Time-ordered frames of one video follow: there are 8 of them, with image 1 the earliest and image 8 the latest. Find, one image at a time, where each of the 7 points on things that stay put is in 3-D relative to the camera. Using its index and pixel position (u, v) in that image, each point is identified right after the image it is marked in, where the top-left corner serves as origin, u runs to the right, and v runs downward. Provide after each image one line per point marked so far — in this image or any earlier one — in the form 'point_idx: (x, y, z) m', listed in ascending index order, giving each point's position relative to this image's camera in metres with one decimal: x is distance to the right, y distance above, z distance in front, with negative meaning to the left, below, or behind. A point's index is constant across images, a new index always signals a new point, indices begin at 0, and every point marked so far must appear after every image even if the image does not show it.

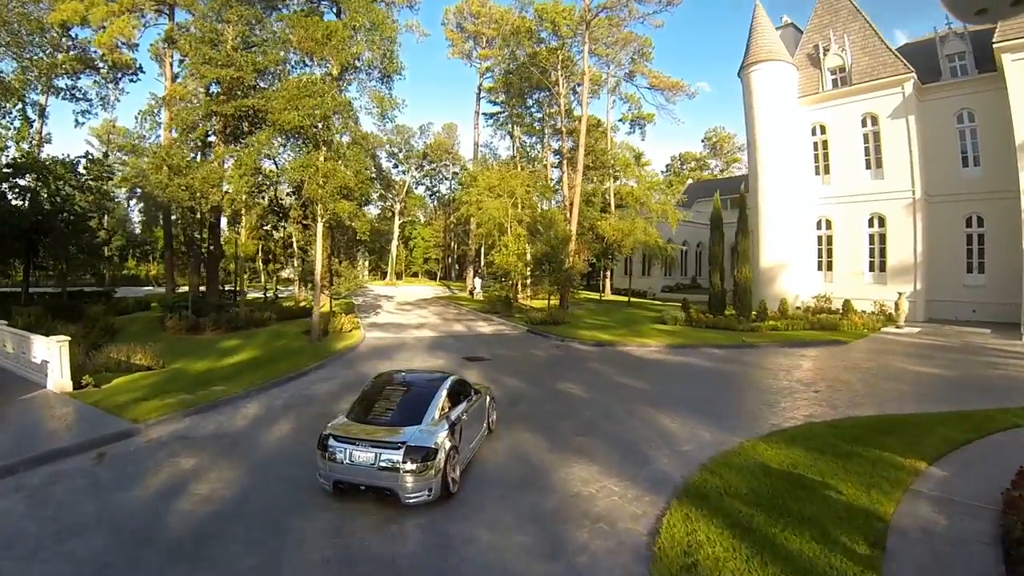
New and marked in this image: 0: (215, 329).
0: (-10.1, -1.5, +19.5) m
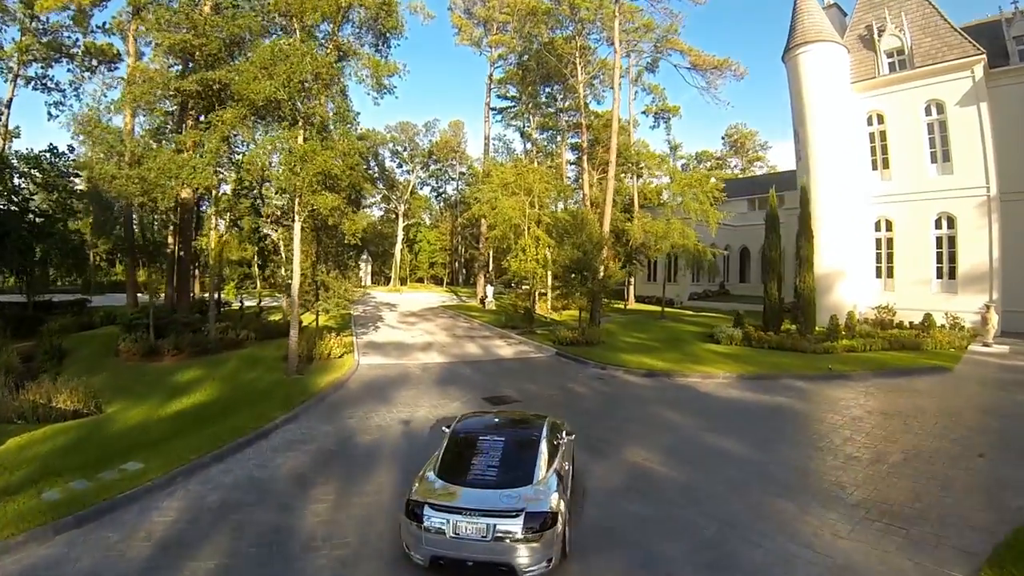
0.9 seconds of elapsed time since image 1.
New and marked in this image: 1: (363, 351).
0: (-9.4, -2.0, +16.0) m
1: (-4.7, -2.2, +18.0) m
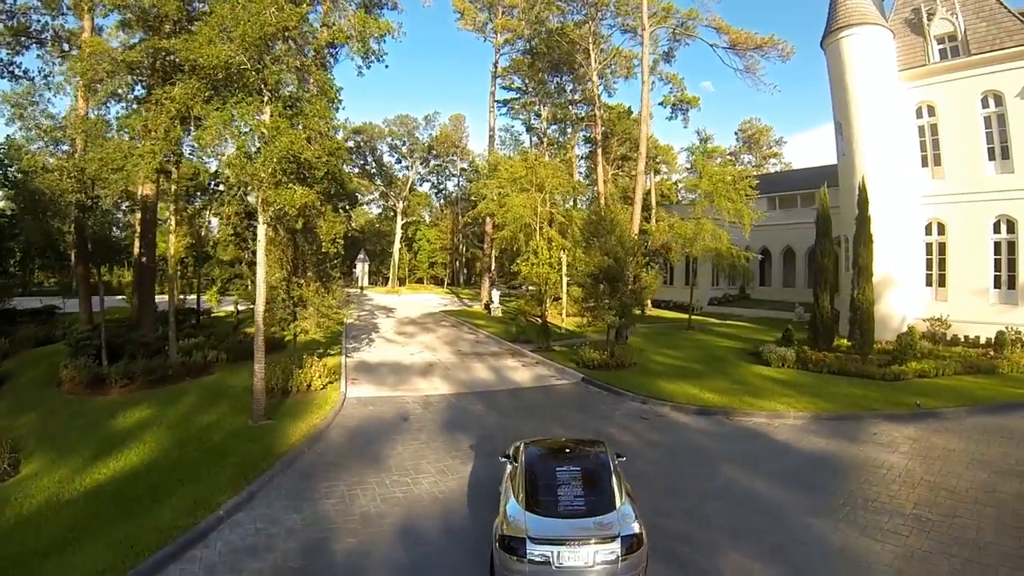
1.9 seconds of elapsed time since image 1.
0: (-8.9, -2.3, +13.3) m
1: (-4.3, -2.5, +15.3) m
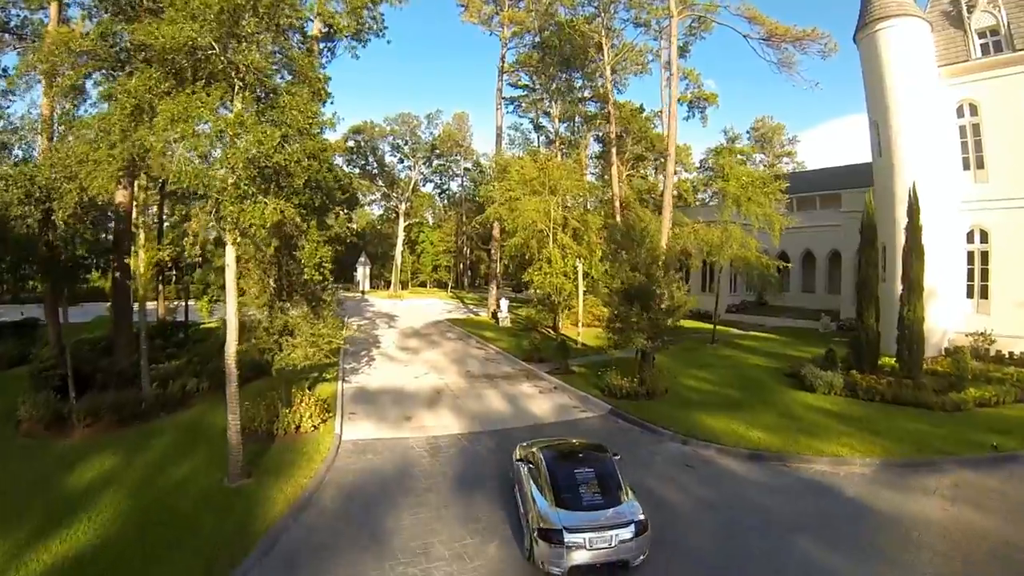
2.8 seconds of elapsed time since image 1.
0: (-8.5, -2.8, +11.7) m
1: (-3.8, -3.0, +13.7) m
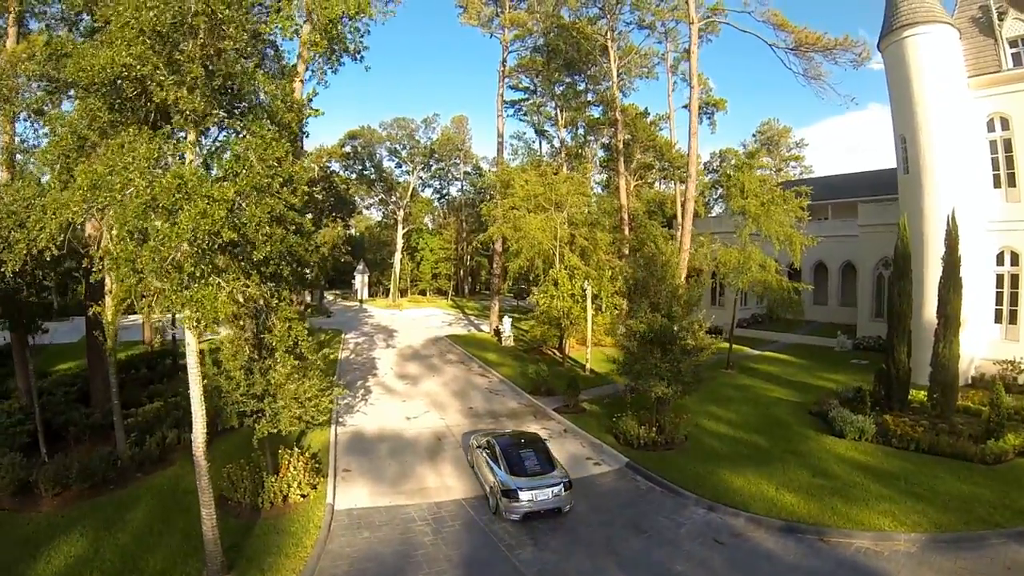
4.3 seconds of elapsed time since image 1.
0: (-8.3, -3.7, +10.7) m
1: (-3.7, -3.9, +12.7) m
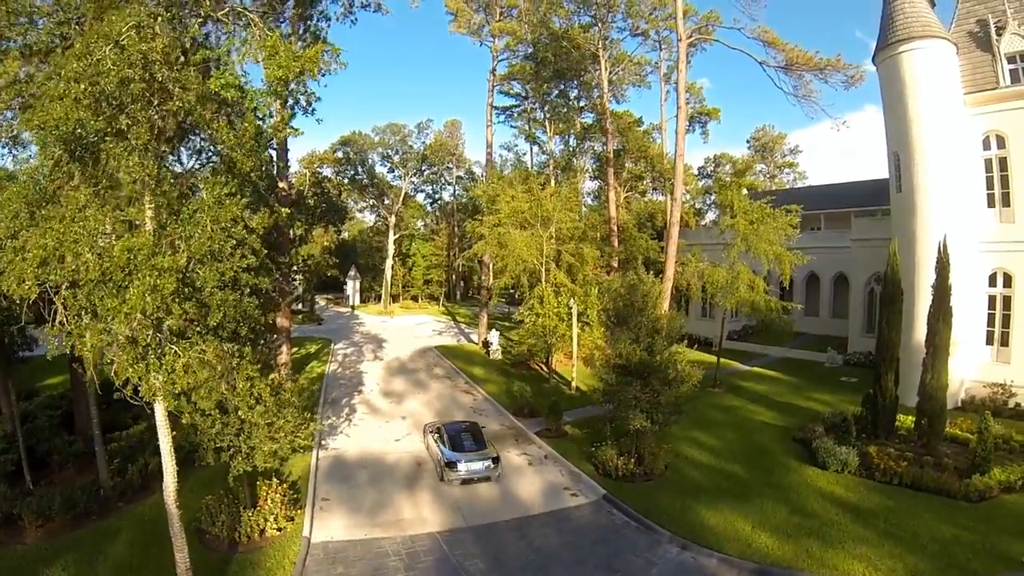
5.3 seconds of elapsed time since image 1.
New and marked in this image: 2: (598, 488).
0: (-8.8, -4.3, +10.5) m
1: (-4.1, -4.6, +12.6) m
2: (+1.9, -4.5, +13.2) m
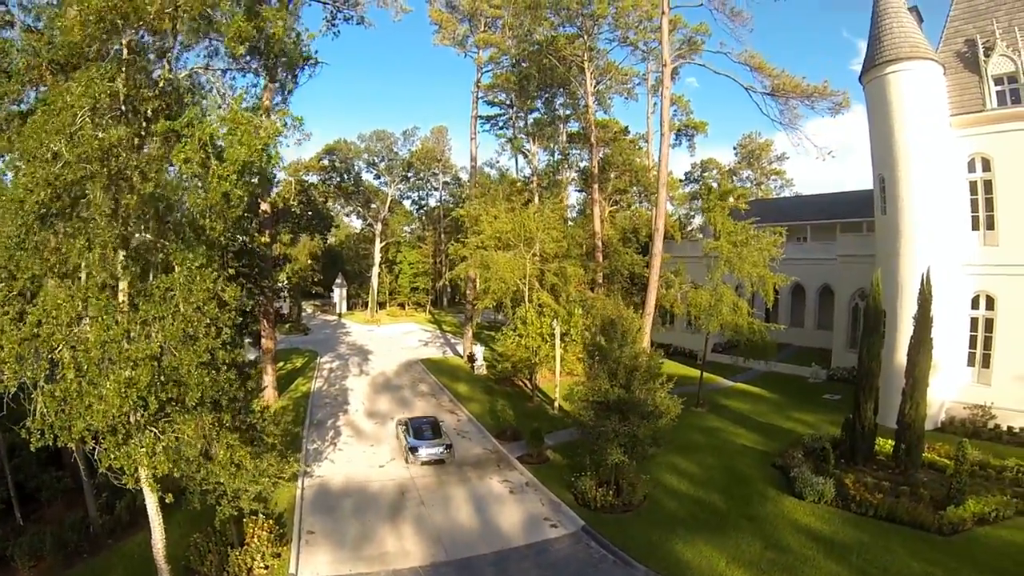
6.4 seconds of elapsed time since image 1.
0: (-9.2, -5.1, +10.4) m
1: (-4.6, -5.3, +12.5) m
2: (+1.5, -5.2, +13.2) m
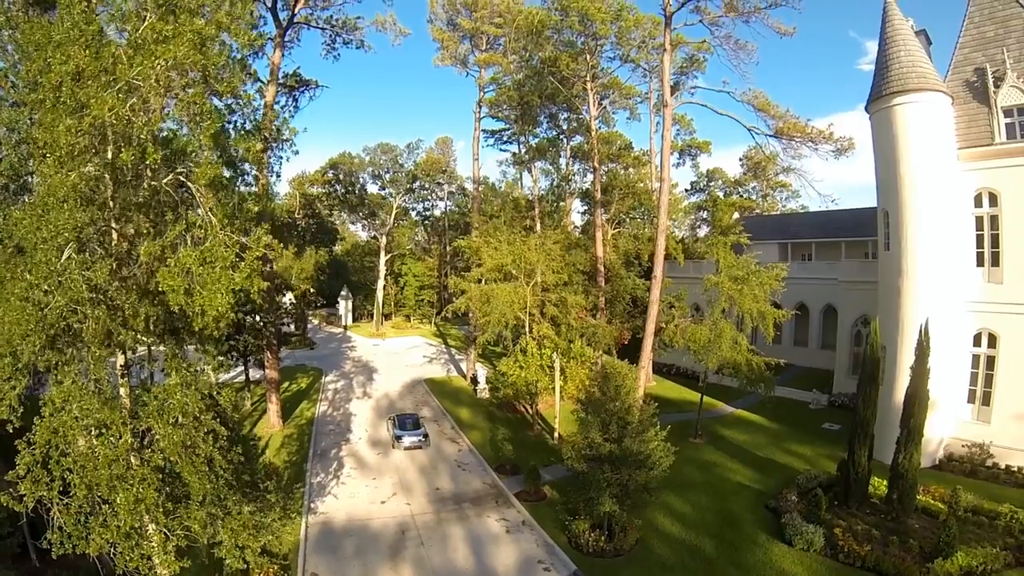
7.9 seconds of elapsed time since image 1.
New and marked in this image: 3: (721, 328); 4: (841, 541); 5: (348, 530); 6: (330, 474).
0: (-9.4, -6.2, +10.8) m
1: (-4.7, -6.5, +12.9) m
2: (+1.4, -6.4, +13.5) m
3: (+7.1, -1.3, +20.2) m
4: (+7.8, -6.0, +13.9) m
5: (-4.3, -6.3, +14.9) m
6: (-5.8, -5.8, +18.5) m
